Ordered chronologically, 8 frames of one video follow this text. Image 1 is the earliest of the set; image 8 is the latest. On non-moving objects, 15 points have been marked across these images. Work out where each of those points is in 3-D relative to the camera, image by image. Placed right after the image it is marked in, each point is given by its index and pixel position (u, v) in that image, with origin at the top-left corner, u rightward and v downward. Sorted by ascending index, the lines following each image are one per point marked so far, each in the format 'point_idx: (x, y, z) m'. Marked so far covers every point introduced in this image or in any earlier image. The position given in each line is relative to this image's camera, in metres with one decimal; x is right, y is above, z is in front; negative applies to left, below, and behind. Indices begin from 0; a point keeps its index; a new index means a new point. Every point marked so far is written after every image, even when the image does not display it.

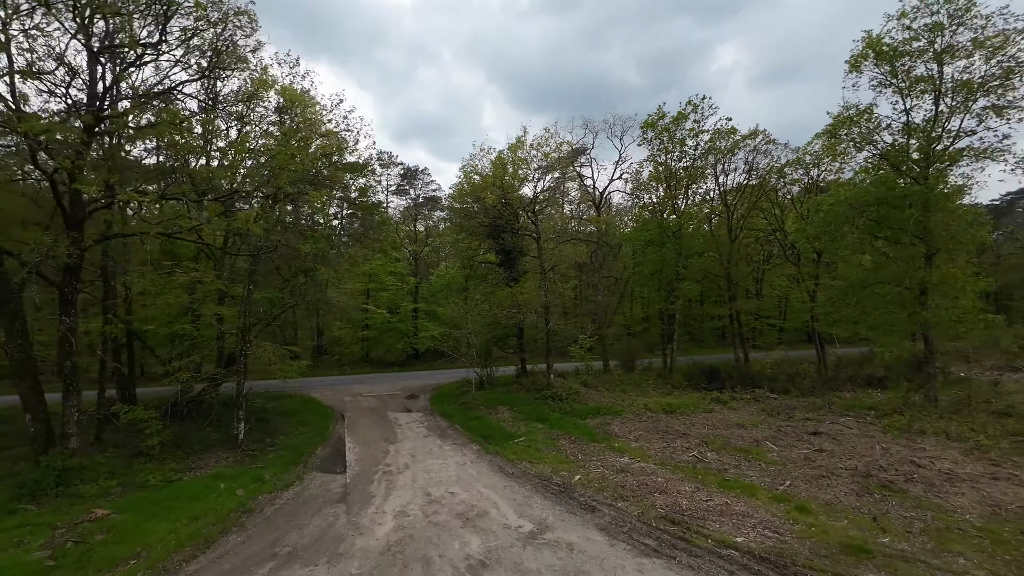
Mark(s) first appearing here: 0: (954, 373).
0: (+14.7, -2.8, +16.0) m
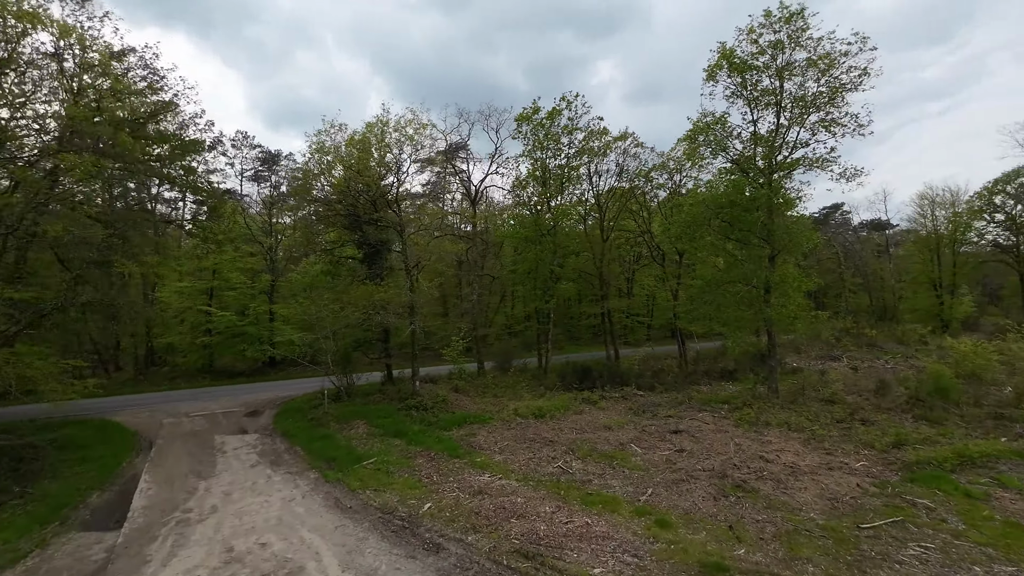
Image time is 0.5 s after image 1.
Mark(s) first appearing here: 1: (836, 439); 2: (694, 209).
0: (+10.3, -2.8, +17.9) m
1: (+5.7, -2.7, +8.5) m
2: (+5.1, +2.3, +13.8) m
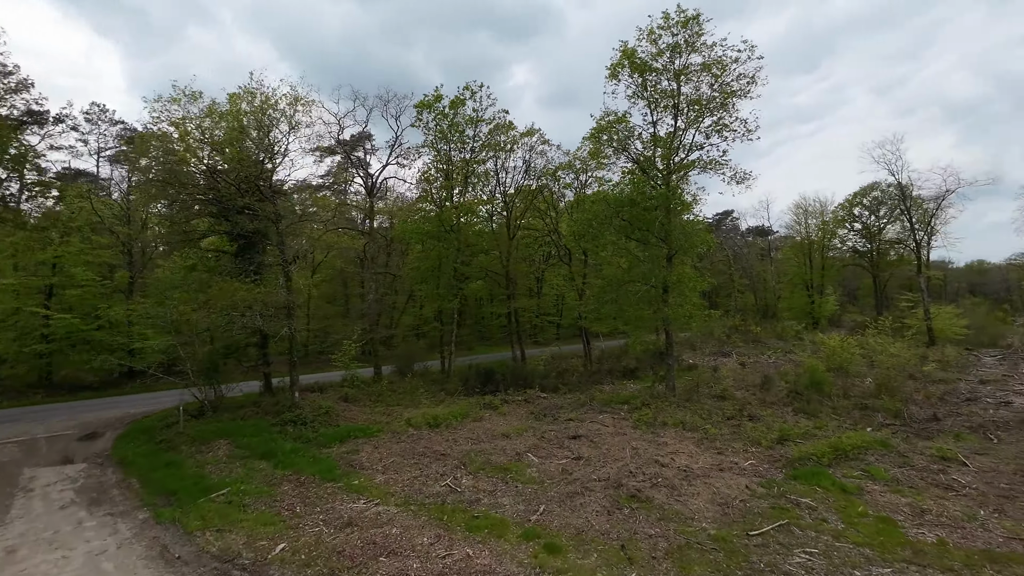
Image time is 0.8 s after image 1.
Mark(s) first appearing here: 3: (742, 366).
0: (+6.7, -2.8, +18.6) m
1: (+3.8, -2.6, +8.6) m
2: (+2.3, +2.3, +13.7) m
3: (+8.2, -2.8, +17.1) m
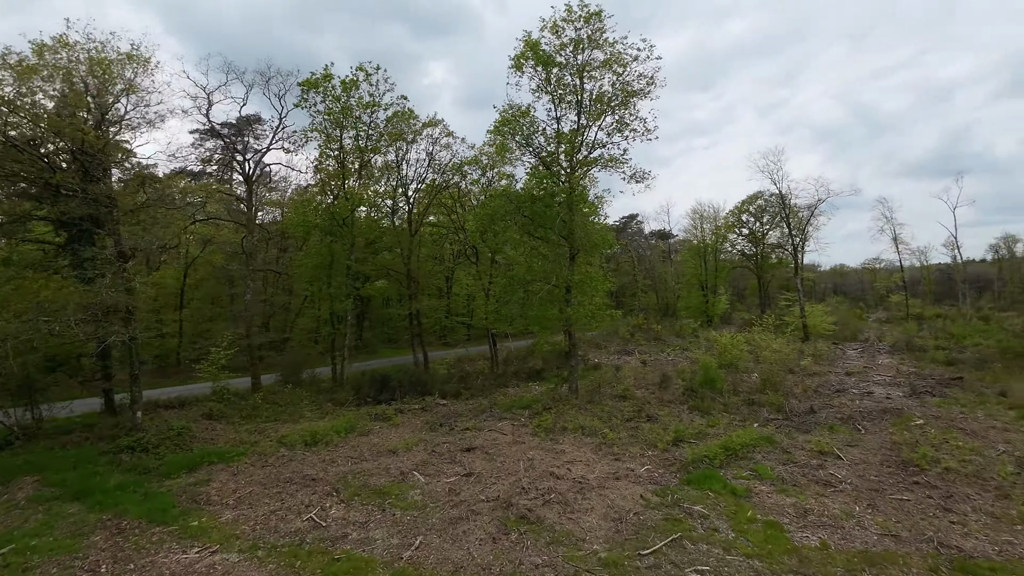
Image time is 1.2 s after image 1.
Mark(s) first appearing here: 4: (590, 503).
0: (+3.1, -2.8, +18.7) m
1: (+1.9, -2.6, +8.3) m
2: (-0.4, +2.4, +13.1) m
3: (+4.8, -2.8, +17.5) m
4: (+1.0, -2.7, +6.0) m
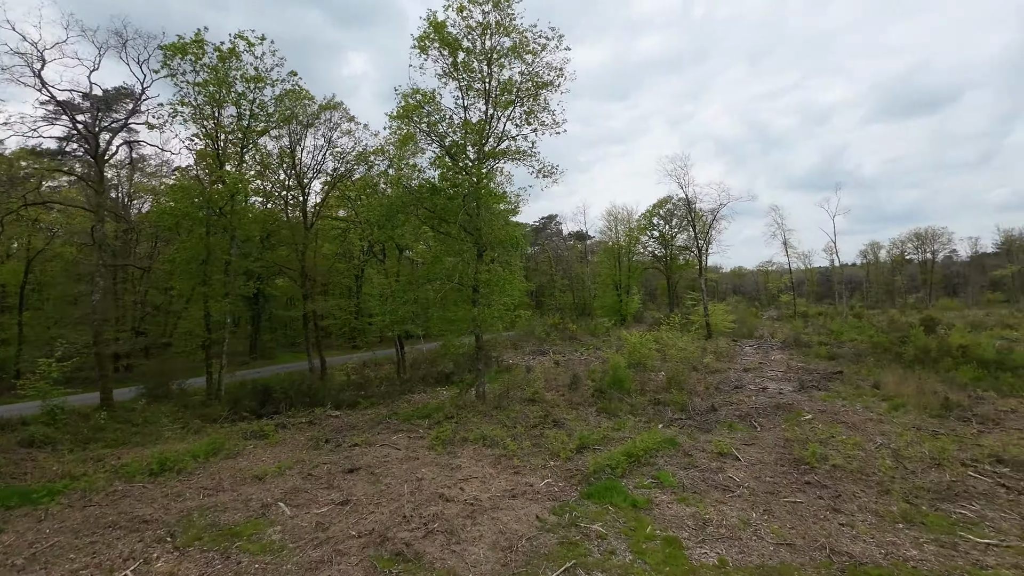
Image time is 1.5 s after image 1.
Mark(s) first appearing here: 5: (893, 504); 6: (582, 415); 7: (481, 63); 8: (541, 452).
0: (-0.3, -2.8, +18.2) m
1: (+0.2, -2.6, +7.8) m
2: (-2.8, +2.4, +12.1) m
3: (+1.6, -2.7, +17.3) m
4: (-0.4, -2.7, +5.3) m
5: (+4.6, -2.6, +5.8) m
6: (+1.5, -2.8, +10.7) m
7: (-0.7, +5.3, +11.4) m
8: (+0.5, -2.6, +7.8) m
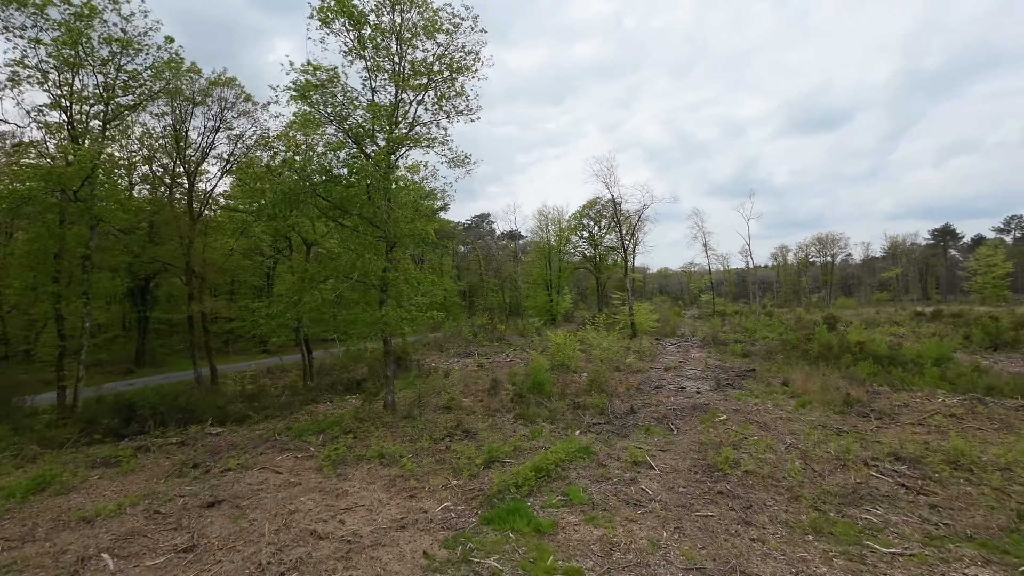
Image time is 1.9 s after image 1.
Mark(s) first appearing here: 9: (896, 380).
0: (-3.1, -2.8, +17.2) m
1: (-1.2, -2.6, +6.9) m
2: (-4.8, +2.4, +10.9) m
3: (-1.1, -2.7, +16.6) m
4: (-1.5, -2.6, +4.5) m
5: (+3.3, -2.6, +5.6) m
6: (-0.3, -2.8, +10.0) m
7: (-2.6, +5.3, +10.4) m
8: (-1.0, -2.6, +7.0) m
9: (+10.1, -2.4, +12.7) m
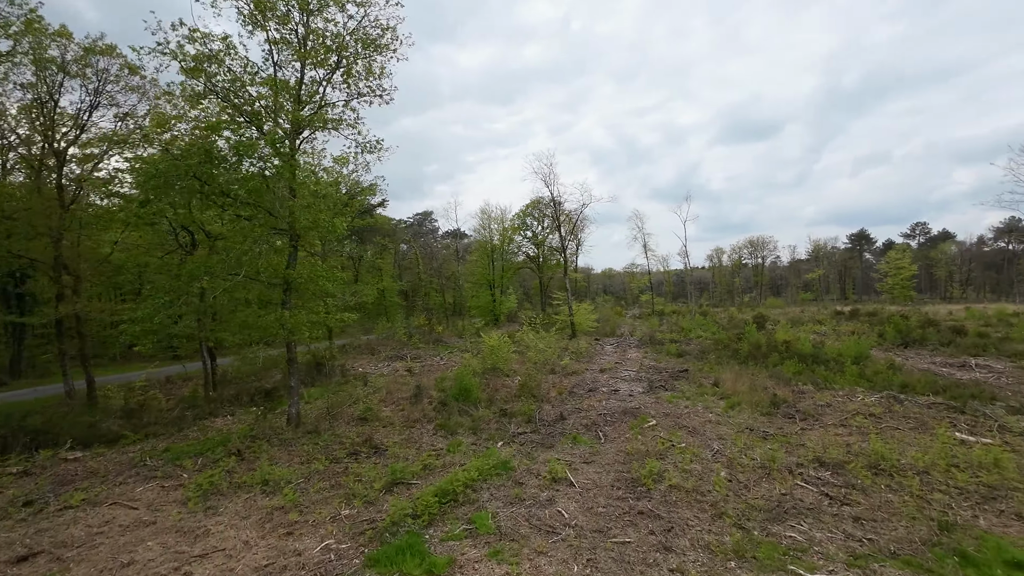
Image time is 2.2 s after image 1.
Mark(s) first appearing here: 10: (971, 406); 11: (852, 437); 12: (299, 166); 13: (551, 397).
0: (-5.4, -2.7, +16.0) m
1: (-2.4, -2.6, +6.0) m
2: (-6.4, +2.4, +9.5) m
3: (-3.4, -2.7, +15.6) m
4: (-2.4, -2.6, +3.5) m
5: (+2.3, -2.6, +5.1) m
6: (-1.8, -2.8, +9.1) m
7: (-4.2, +5.3, +9.2) m
8: (-2.2, -2.6, +6.1) m
9: (+8.2, -2.4, +12.9) m
10: (+9.0, -2.3, +9.5) m
11: (+5.7, -2.5, +8.1) m
12: (-4.2, +2.4, +9.6) m
13: (+1.0, -2.7, +11.8) m
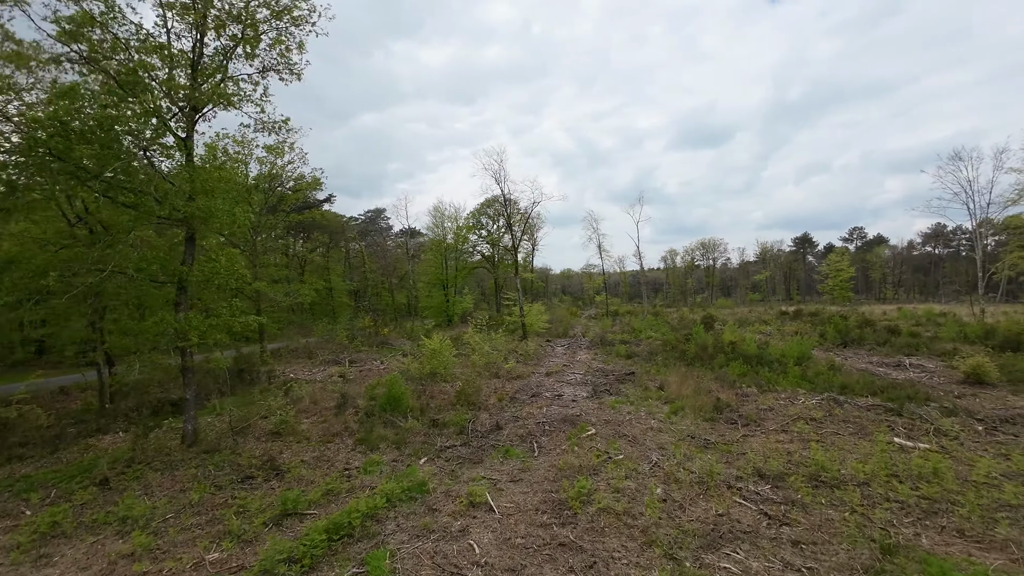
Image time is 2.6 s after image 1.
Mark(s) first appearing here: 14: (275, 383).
0: (-7.2, -2.7, +14.7) m
1: (-3.4, -2.6, +5.0) m
2: (-7.6, +2.5, +8.2) m
3: (-5.1, -2.7, +14.5) m
4: (-3.2, -2.6, +2.5) m
5: (+1.3, -2.6, +4.5) m
6: (-3.1, -2.8, +8.2) m
7: (-5.4, +5.3, +8.1) m
8: (-3.2, -2.6, +5.1) m
9: (+6.6, -2.4, +12.7) m
10: (+7.7, -2.3, +9.4) m
11: (+4.5, -2.5, +7.7) m
12: (-5.5, +2.4, +8.5) m
13: (-0.5, -2.7, +11.1) m
14: (-6.6, -2.7, +13.5) m
